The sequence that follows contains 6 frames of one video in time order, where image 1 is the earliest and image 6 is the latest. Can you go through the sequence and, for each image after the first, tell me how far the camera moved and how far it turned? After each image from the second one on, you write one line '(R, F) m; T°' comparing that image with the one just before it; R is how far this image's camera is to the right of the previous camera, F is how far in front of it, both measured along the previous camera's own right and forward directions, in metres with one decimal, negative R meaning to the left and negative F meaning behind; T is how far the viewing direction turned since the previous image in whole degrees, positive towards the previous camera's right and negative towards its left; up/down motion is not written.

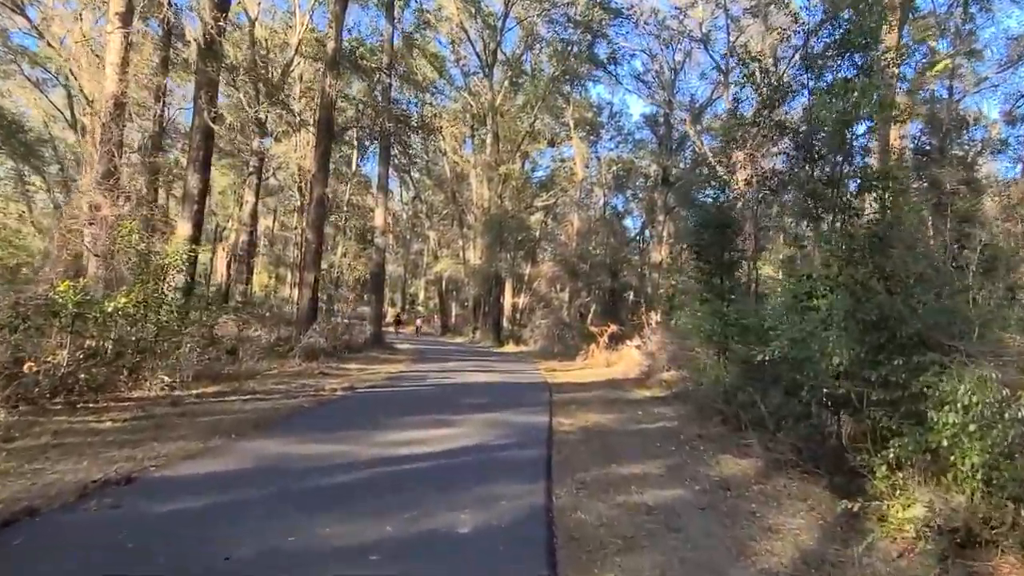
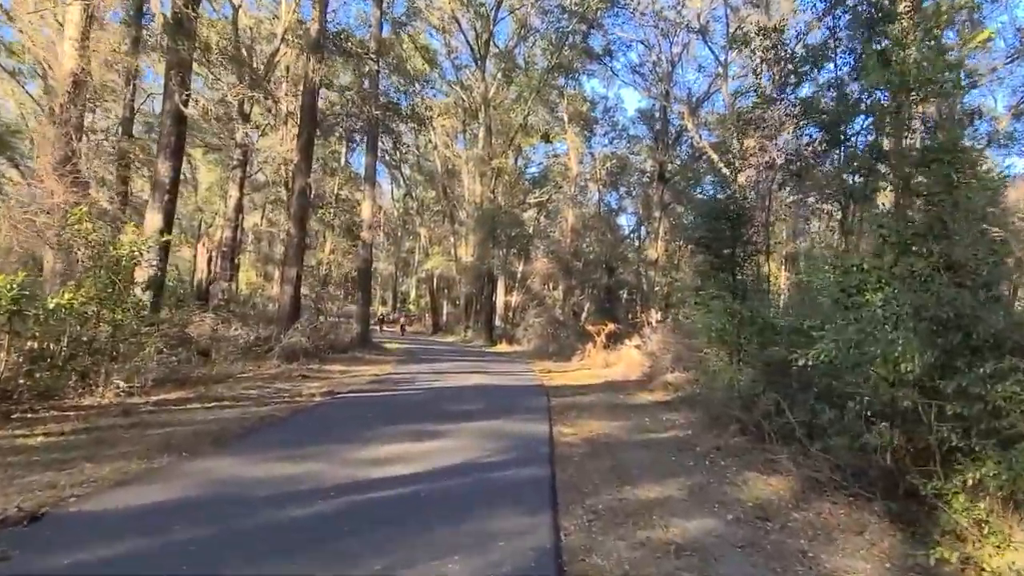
(0.0, +1.1) m; +1°
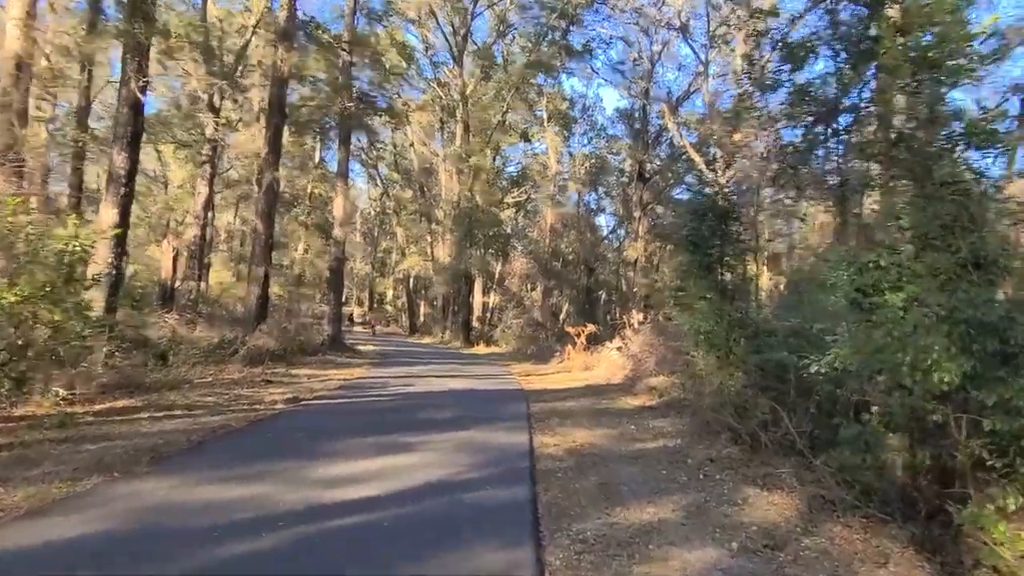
(0.0, +0.7) m; +2°
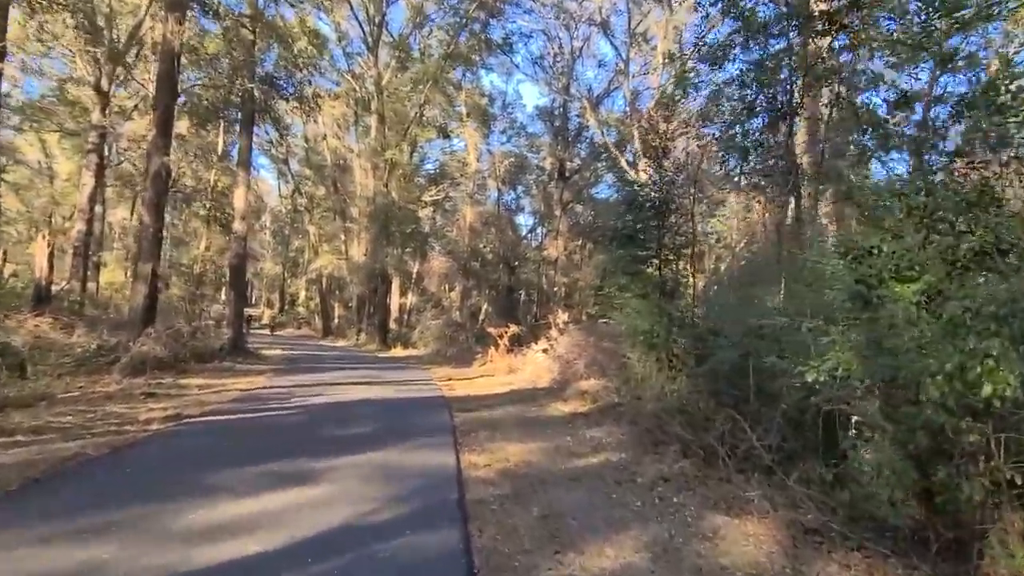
(-0.1, +1.2) m; +7°
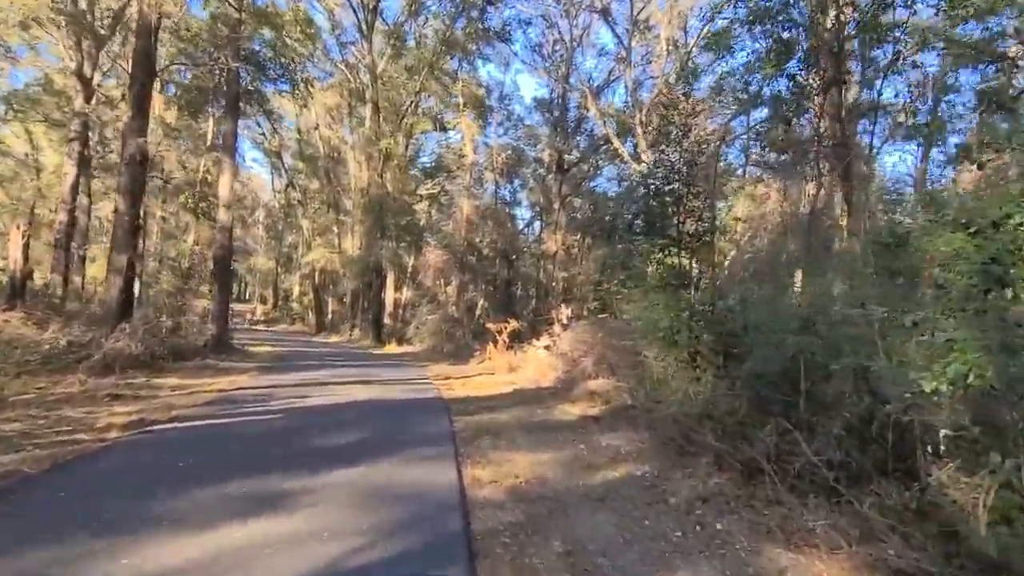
(-0.1, +1.0) m; 0°
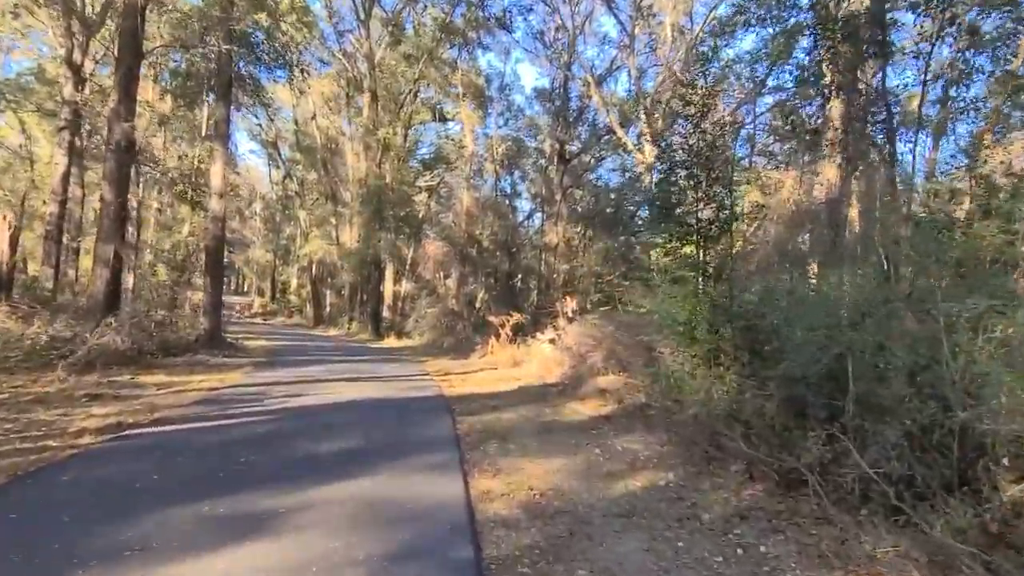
(-0.1, +0.7) m; 0°
